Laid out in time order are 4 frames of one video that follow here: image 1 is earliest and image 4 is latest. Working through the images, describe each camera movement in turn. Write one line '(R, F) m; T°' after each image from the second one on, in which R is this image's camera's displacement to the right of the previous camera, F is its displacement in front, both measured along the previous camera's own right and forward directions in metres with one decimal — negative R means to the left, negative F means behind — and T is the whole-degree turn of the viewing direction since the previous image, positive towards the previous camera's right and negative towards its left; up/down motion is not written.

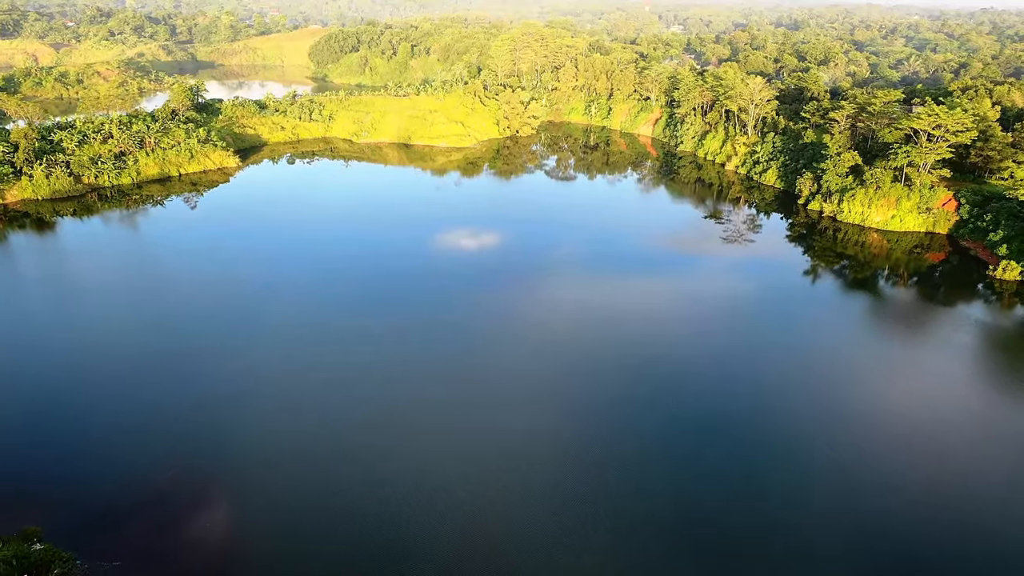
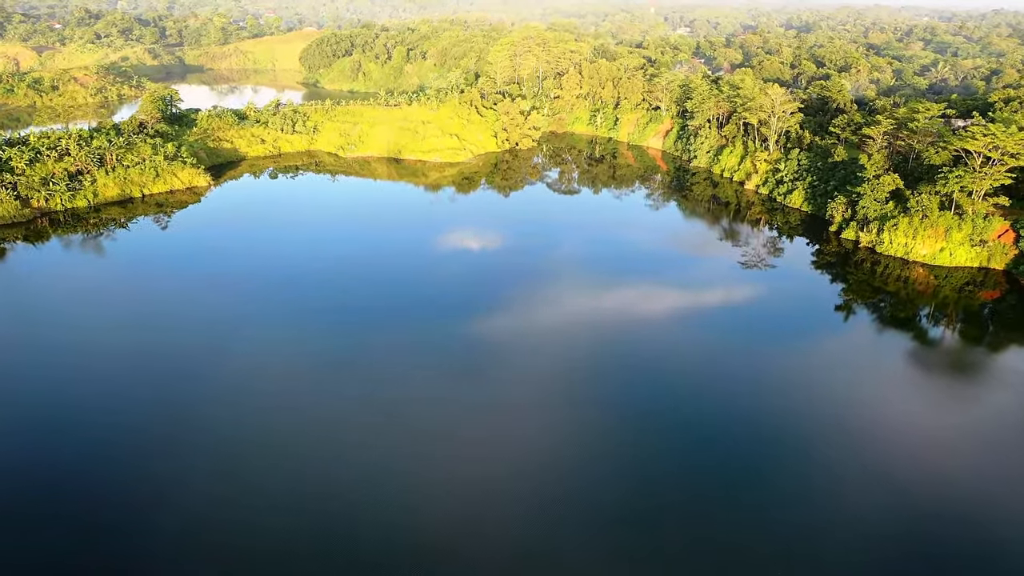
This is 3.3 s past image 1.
(+0.3, +3.4) m; 0°
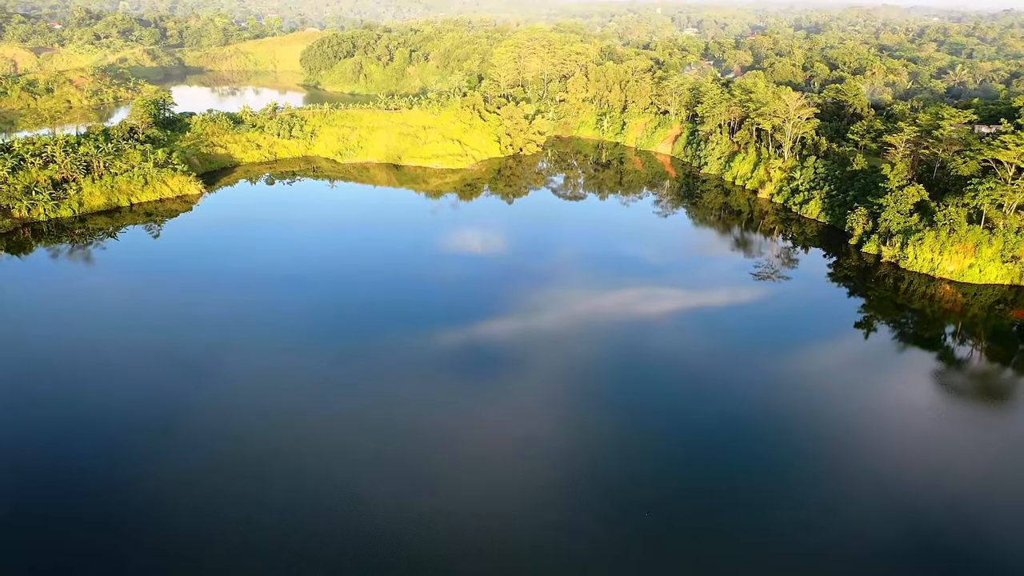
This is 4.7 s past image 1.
(+0.1, +1.4) m; 0°
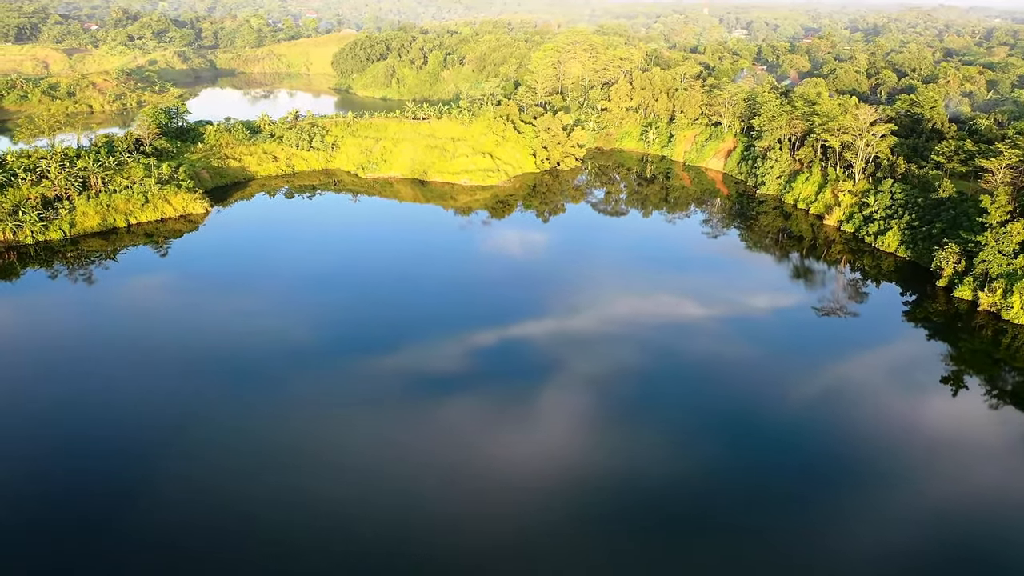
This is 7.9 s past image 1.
(0.0, +3.5) m; -3°
